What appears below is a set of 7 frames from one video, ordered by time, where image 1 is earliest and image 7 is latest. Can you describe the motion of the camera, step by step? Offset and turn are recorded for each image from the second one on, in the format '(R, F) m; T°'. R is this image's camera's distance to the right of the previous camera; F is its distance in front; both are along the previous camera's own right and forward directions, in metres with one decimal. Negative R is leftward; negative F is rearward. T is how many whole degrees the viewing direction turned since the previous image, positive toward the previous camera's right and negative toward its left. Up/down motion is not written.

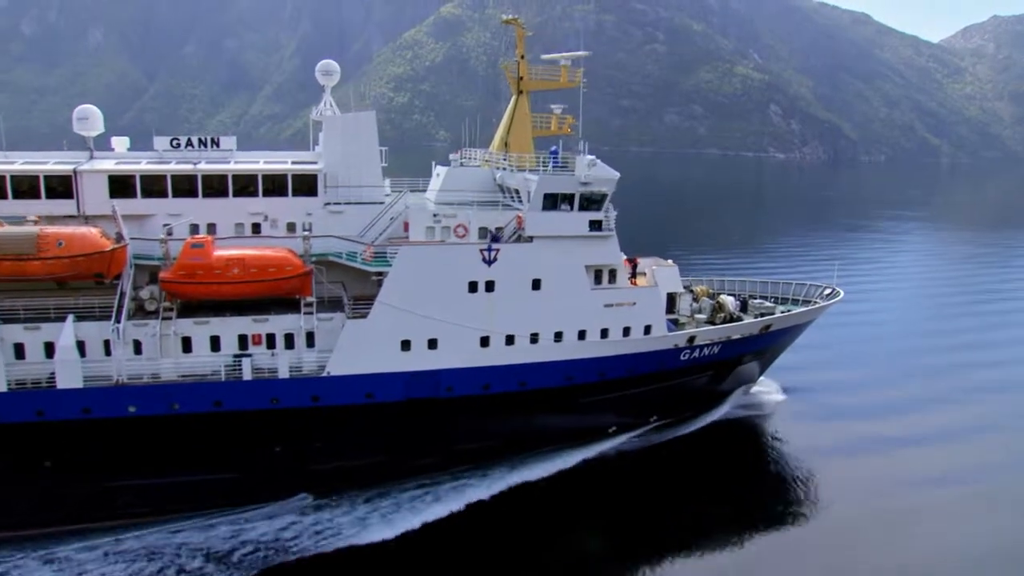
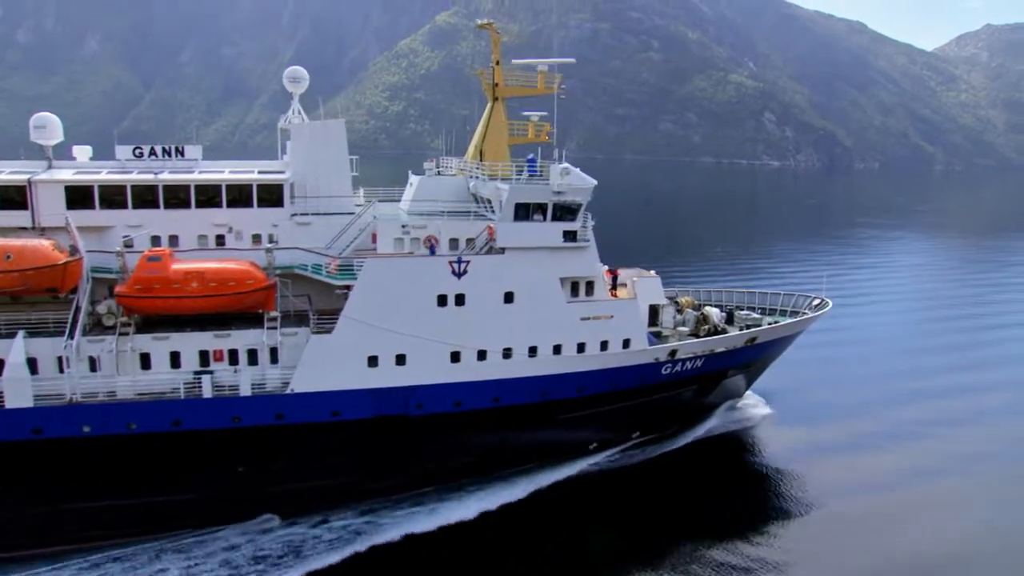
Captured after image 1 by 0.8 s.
(+0.6, +0.5) m; 0°
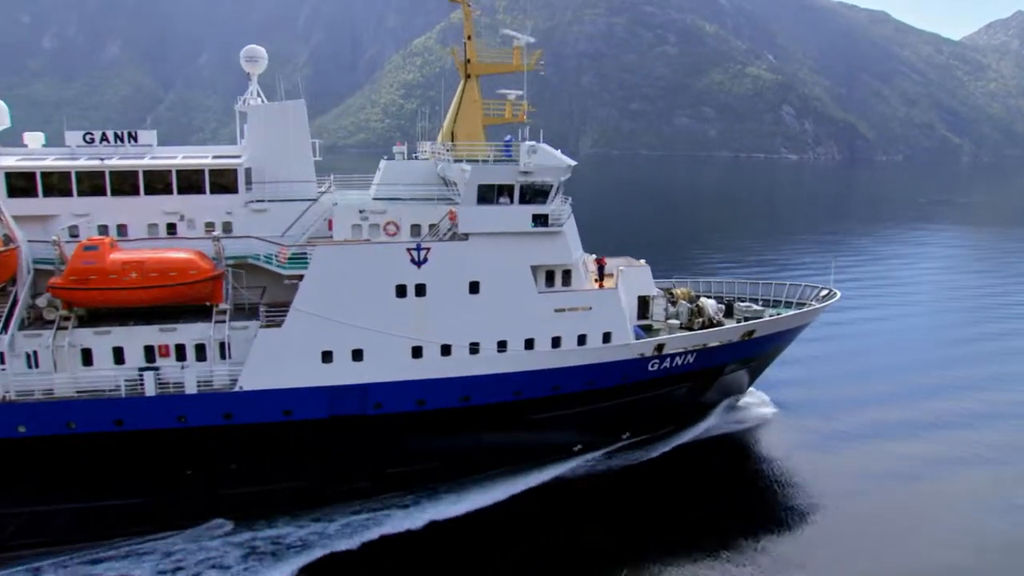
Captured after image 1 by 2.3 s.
(+1.1, +1.1) m; -2°
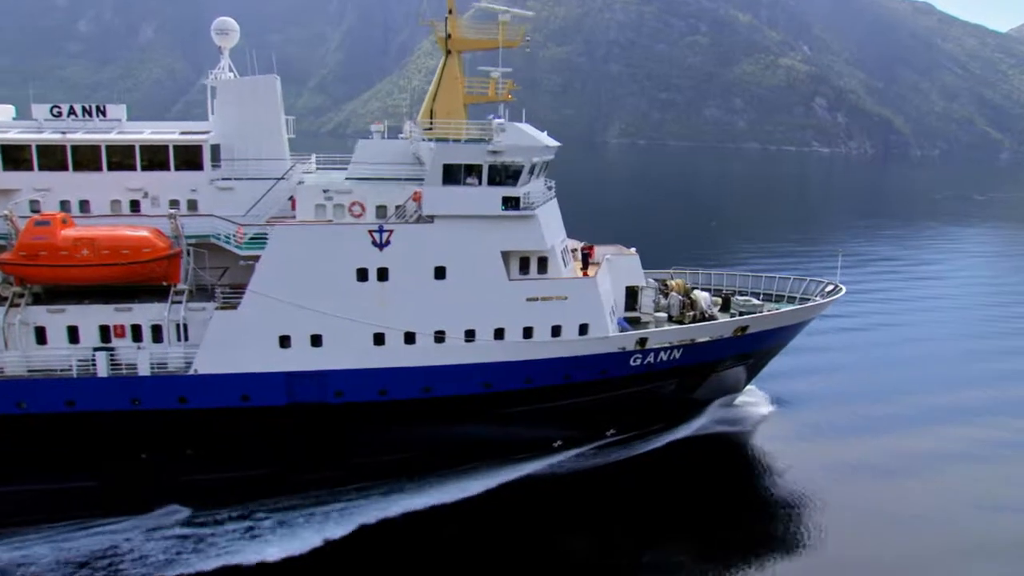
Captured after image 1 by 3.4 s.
(+1.1, +0.8) m; -2°
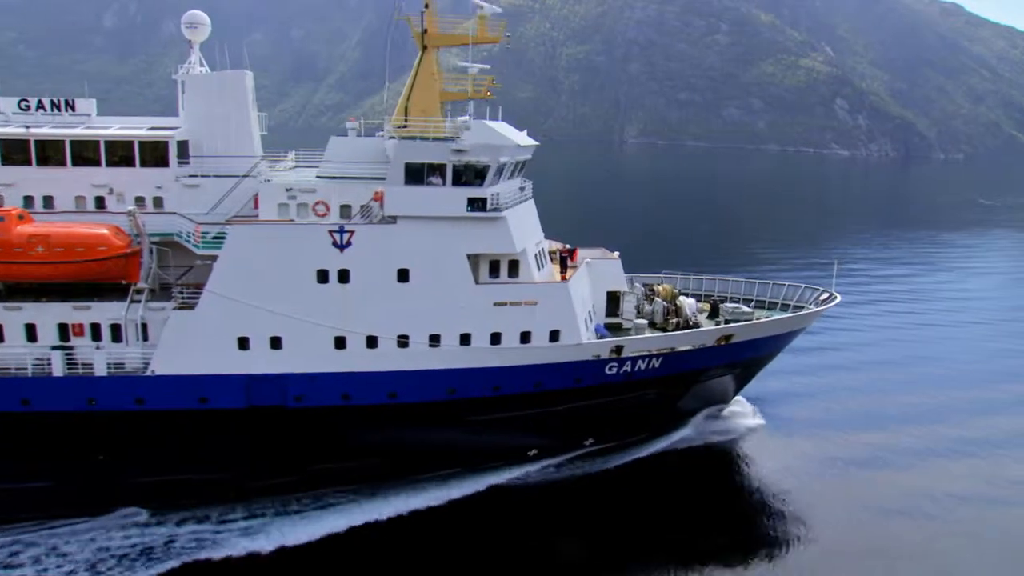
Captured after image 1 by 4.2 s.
(+1.0, +0.5) m; -2°
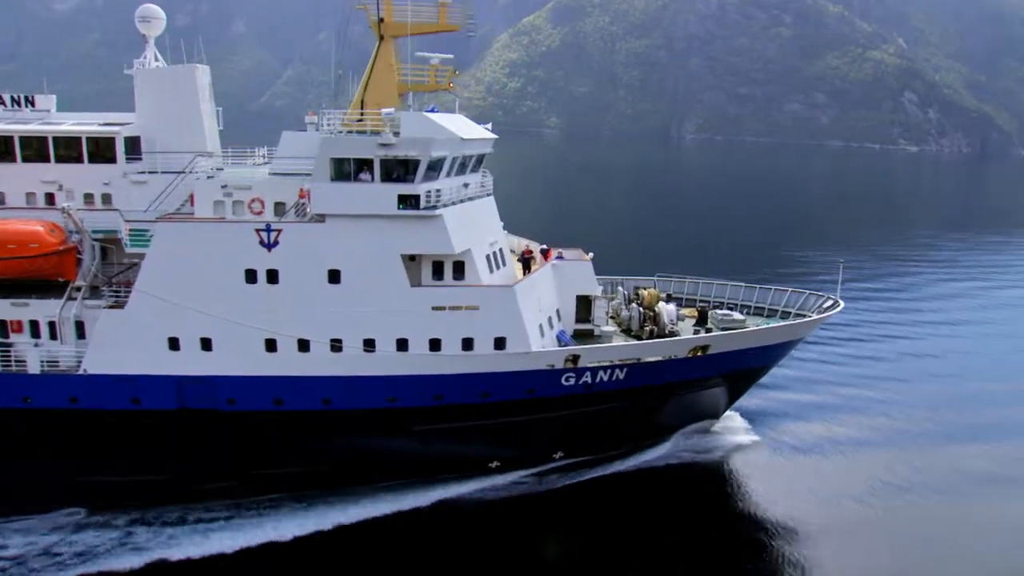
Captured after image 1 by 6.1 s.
(+2.2, +0.9) m; -5°
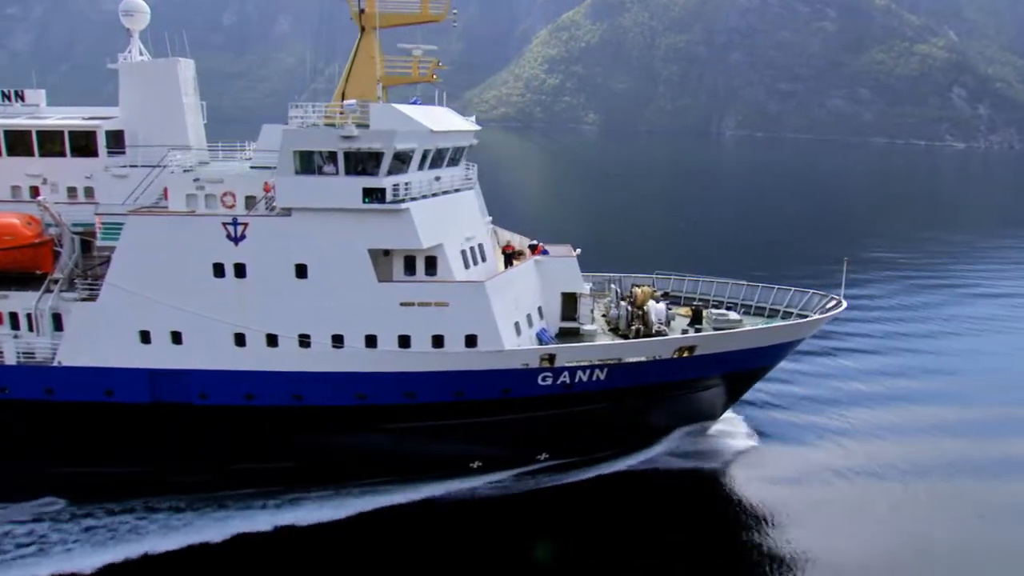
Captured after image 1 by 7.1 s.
(+1.2, +0.4) m; -3°
